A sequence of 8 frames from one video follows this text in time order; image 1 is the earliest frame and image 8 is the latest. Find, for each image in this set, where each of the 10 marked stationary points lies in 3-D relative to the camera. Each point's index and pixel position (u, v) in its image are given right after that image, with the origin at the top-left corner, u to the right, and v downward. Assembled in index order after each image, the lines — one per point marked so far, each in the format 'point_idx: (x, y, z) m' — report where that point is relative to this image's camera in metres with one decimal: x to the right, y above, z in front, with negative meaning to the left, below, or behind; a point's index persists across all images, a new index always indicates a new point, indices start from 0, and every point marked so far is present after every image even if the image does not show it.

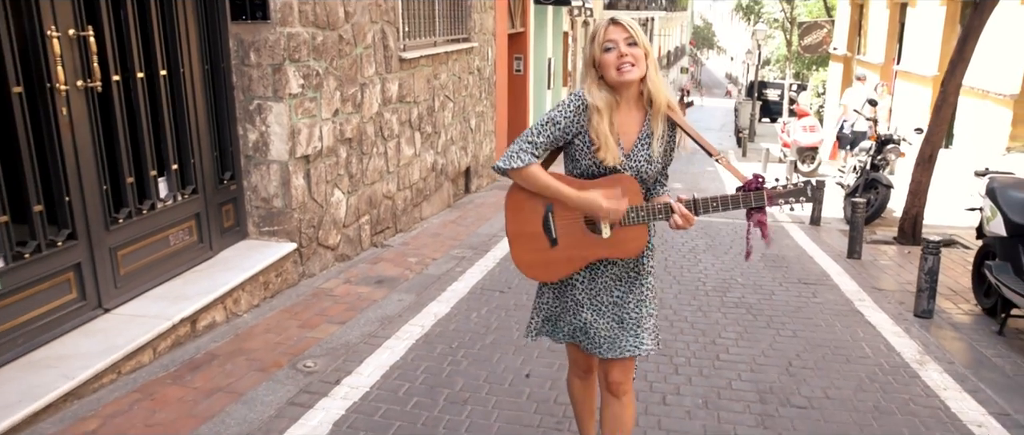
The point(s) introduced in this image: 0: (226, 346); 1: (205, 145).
0: (-1.7, -0.8, +4.5) m
1: (-2.2, +0.5, +5.3) m
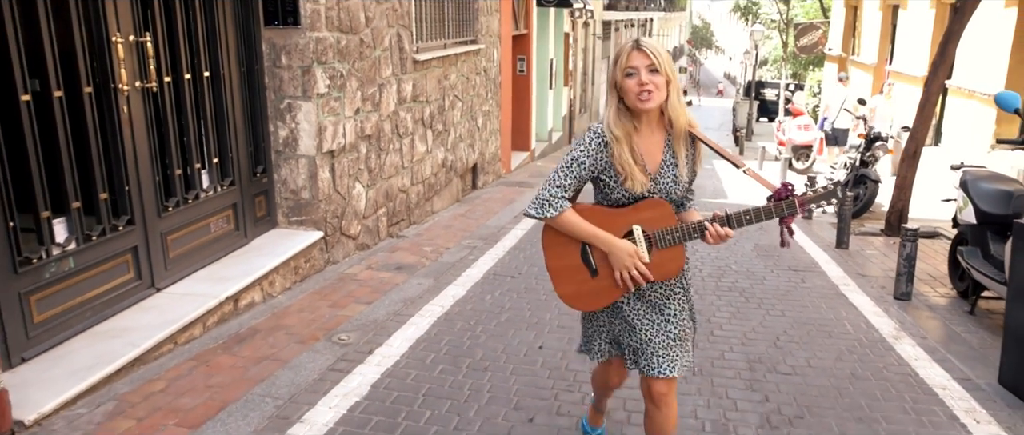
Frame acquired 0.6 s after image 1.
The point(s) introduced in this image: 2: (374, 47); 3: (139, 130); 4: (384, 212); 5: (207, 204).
0: (-1.6, -0.7, +4.9) m
1: (-2.1, +0.6, +5.8) m
2: (-1.3, +1.6, +7.1) m
3: (-2.3, +0.5, +4.6) m
4: (-1.3, +0.1, +7.6) m
5: (-2.2, +0.1, +5.3) m
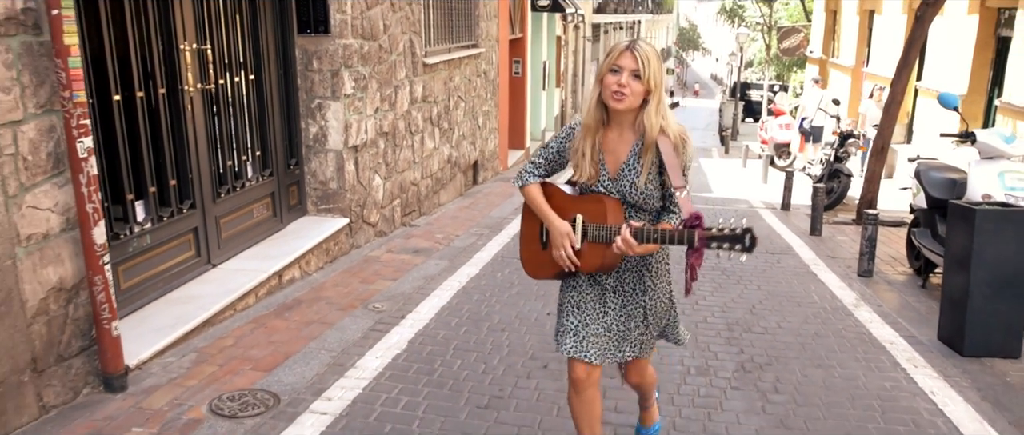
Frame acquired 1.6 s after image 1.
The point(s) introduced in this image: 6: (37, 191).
0: (-1.5, -0.6, +5.6) m
1: (-2.0, +0.7, +6.5) m
2: (-1.3, +1.7, +7.8) m
3: (-2.2, +0.7, +5.3) m
4: (-1.2, +0.2, +8.3) m
5: (-2.1, +0.2, +6.0) m
6: (-2.1, +0.1, +3.4) m
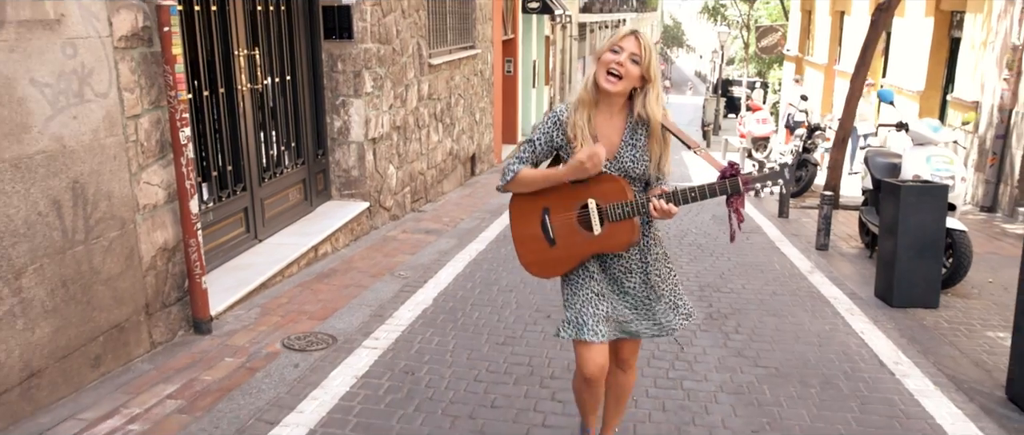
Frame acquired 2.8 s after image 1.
0: (-1.5, -0.4, +6.6) m
1: (-2.0, +0.9, +7.4) m
2: (-1.3, +1.9, +8.7) m
3: (-2.2, +0.8, +6.2) m
4: (-1.3, +0.3, +9.2) m
5: (-2.1, +0.4, +6.9) m
6: (-2.1, +0.3, +4.3) m
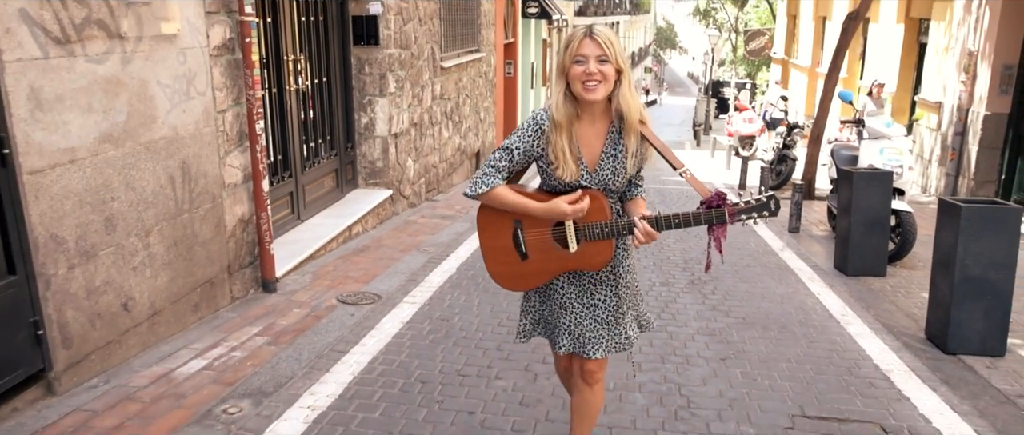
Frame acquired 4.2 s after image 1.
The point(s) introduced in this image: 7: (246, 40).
0: (-1.4, -0.3, +7.5) m
1: (-1.9, +1.0, +8.3) m
2: (-1.2, +2.0, +9.7) m
3: (-2.1, +1.0, +7.1) m
4: (-1.2, +0.5, +10.2) m
5: (-2.0, +0.5, +7.9) m
6: (-1.9, +0.4, +5.3) m
7: (-1.8, +1.2, +5.2) m
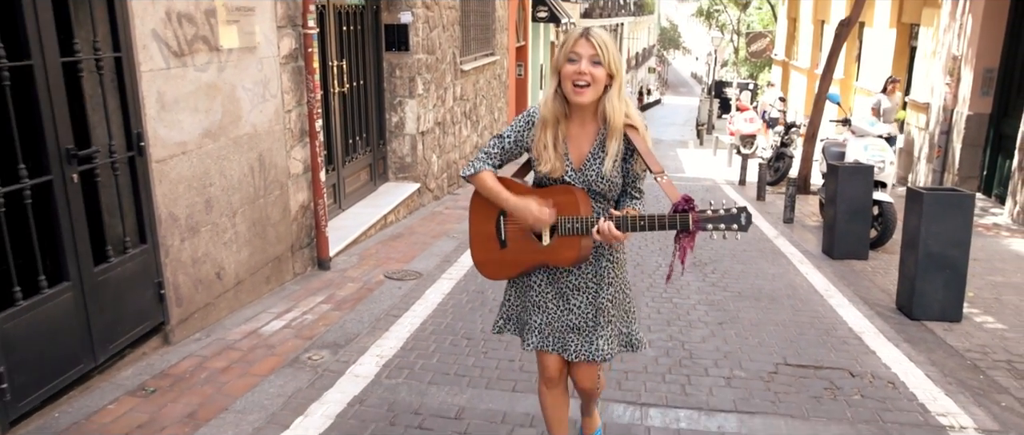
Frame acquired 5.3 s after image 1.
0: (-1.2, -0.1, +8.3) m
1: (-1.7, +1.1, +9.1) m
2: (-1.0, +2.2, +10.5) m
3: (-1.8, +1.1, +8.0) m
4: (-1.0, +0.6, +11.0) m
5: (-1.8, +0.6, +8.7) m
6: (-1.7, +0.5, +6.1) m
7: (-1.6, +1.3, +6.0) m
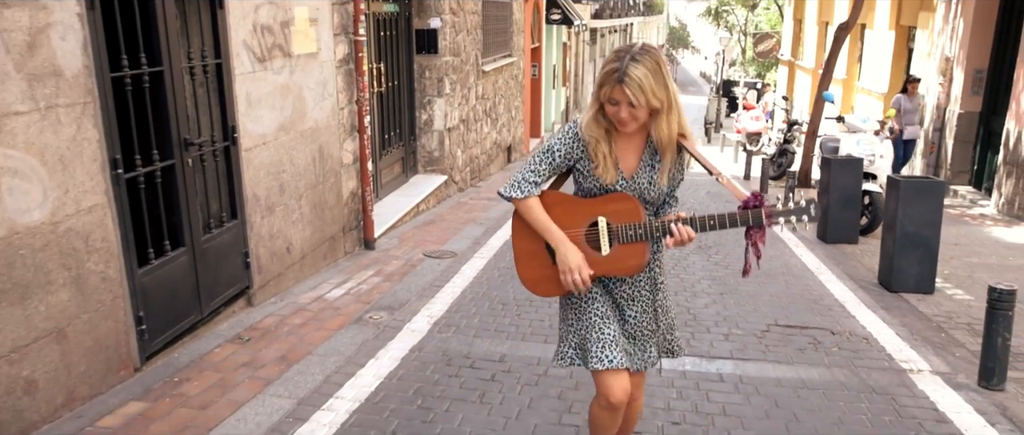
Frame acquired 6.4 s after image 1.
0: (-0.9, 0.0, +9.1) m
1: (-1.4, +1.3, +9.9) m
2: (-0.7, +2.3, +11.3) m
3: (-1.6, +1.2, +8.8) m
4: (-0.7, +0.7, +11.8) m
5: (-1.5, +0.8, +9.5) m
6: (-1.5, +0.7, +6.9) m
7: (-1.4, +1.5, +6.8) m
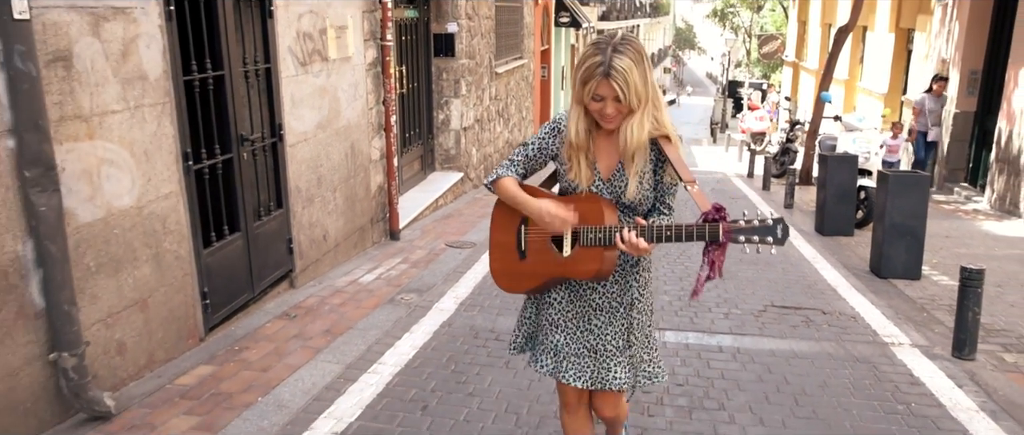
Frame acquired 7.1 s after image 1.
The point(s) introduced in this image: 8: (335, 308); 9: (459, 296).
0: (-0.8, +0.1, +9.7) m
1: (-1.2, +1.3, +10.5) m
2: (-0.5, +2.4, +11.8) m
3: (-1.4, +1.3, +9.3) m
4: (-0.5, +0.8, +12.3) m
5: (-1.3, +0.9, +10.0) m
6: (-1.3, +0.8, +7.4) m
7: (-1.2, +1.5, +7.3) m
8: (-1.3, -0.7, +5.6) m
9: (-0.4, -0.6, +5.9) m
